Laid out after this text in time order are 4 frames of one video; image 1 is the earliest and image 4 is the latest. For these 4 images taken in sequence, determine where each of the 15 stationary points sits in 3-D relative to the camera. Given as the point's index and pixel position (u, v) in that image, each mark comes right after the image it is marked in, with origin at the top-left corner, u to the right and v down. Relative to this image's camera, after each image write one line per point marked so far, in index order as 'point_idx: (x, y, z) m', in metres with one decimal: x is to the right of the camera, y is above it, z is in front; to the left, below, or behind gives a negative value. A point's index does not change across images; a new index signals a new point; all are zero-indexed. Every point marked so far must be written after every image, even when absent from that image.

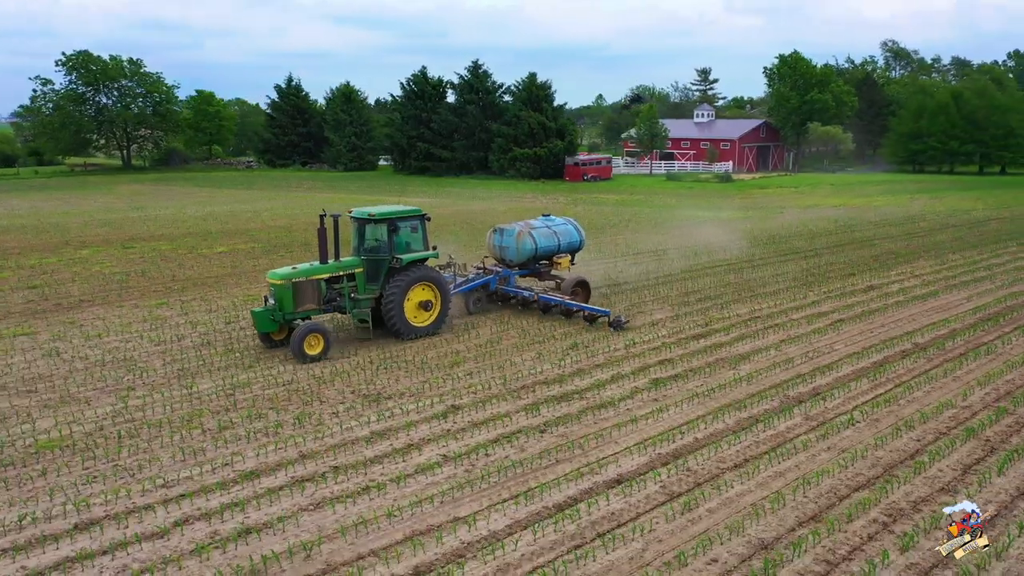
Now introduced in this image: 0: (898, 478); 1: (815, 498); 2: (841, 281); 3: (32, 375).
0: (+3.2, -1.6, +6.9) m
1: (+2.4, -1.7, +6.6) m
2: (+6.2, +0.1, +15.5) m
3: (-6.0, -1.1, +10.3) m
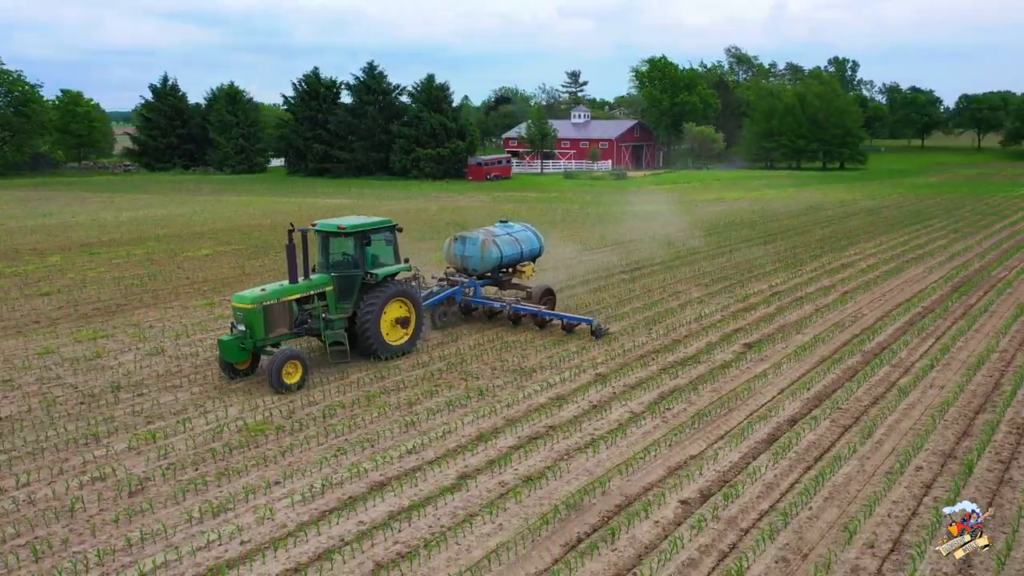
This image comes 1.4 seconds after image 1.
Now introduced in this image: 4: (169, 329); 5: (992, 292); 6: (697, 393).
0: (+5.1, -1.2, +8.7) m
1: (+4.4, -1.3, +8.3) m
2: (+6.5, +0.6, +17.7) m
3: (-4.5, -1.1, +10.4) m
4: (-5.0, -0.6, +12.5) m
5: (+8.1, -0.1, +14.0) m
6: (+2.1, -1.2, +9.2) m
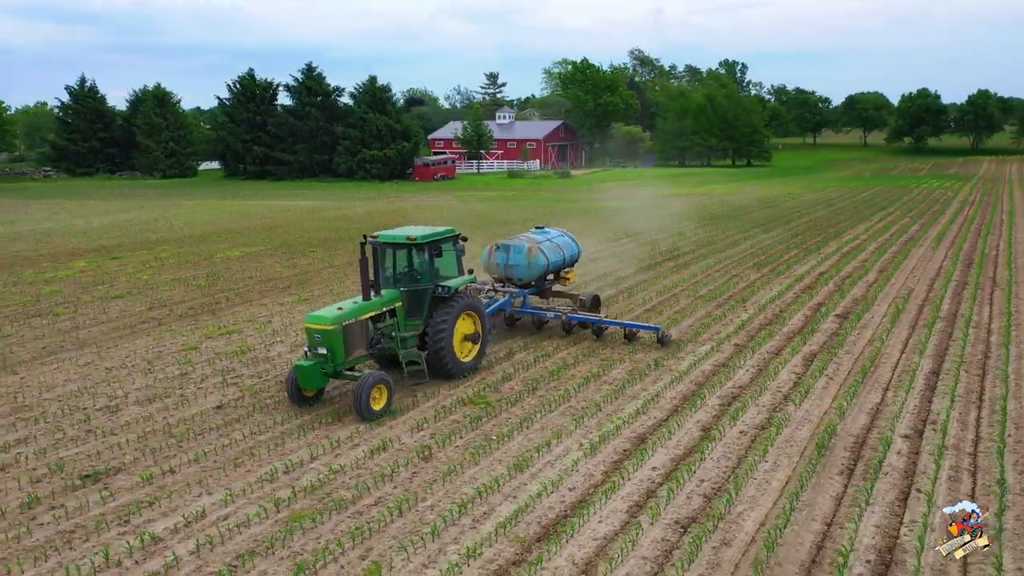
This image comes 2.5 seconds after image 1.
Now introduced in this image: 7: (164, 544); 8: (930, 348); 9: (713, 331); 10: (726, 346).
0: (+7.2, -0.8, +10.5) m
1: (+6.6, -1.0, +9.9) m
2: (+7.4, +1.0, +19.5) m
3: (-2.5, -1.0, +10.9) m
4: (-3.3, -0.5, +13.0) m
5: (+9.5, +0.4, +16.1) m
6: (+4.2, -0.9, +10.6) m
7: (-2.6, -2.0, +6.3) m
8: (+5.4, -0.8, +10.8) m
9: (+2.9, -0.6, +11.8) m
10: (+2.8, -0.8, +11.1) m
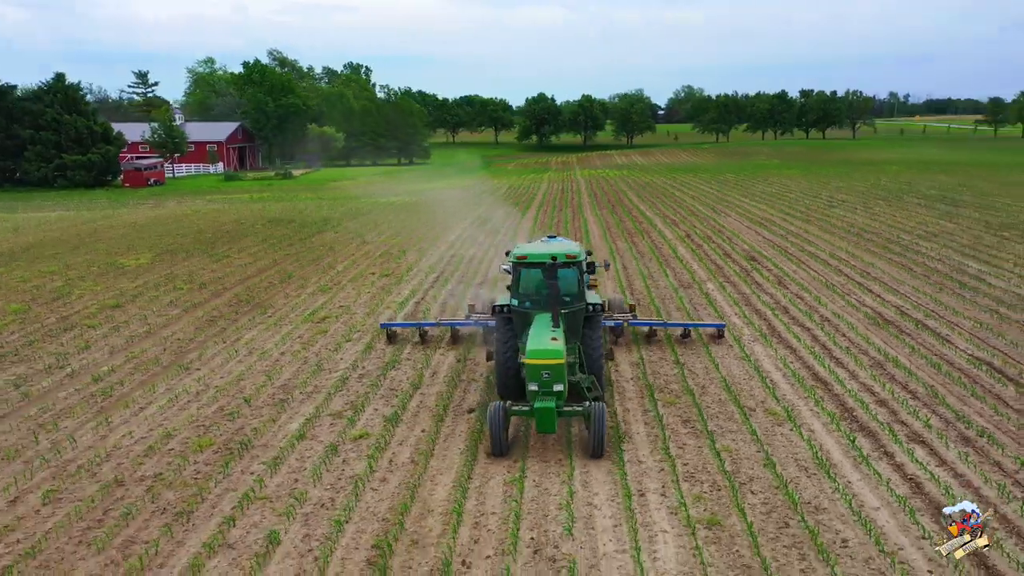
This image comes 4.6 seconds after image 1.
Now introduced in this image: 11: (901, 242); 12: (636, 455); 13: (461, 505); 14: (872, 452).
0: (+8.1, +0.4, +16.8) m
1: (+7.8, +0.3, +16.0) m
2: (+4.1, +2.1, +25.0) m
3: (-0.8, -0.6, +12.9) m
4: (-2.5, -0.3, +14.4) m
5: (+7.5, +1.7, +22.8) m
6: (+5.3, +0.1, +15.5) m
7: (+1.2, -1.5, +8.7) m
8: (+6.3, +0.3, +16.3) m
9: (+3.6, +0.2, +16.1) m
10: (+3.9, +0.1, +15.5) m
11: (+9.4, +1.1, +19.9) m
12: (+1.2, -1.6, +8.1) m
13: (-0.4, -1.9, +7.1) m
14: (+3.5, -1.6, +8.1) m
